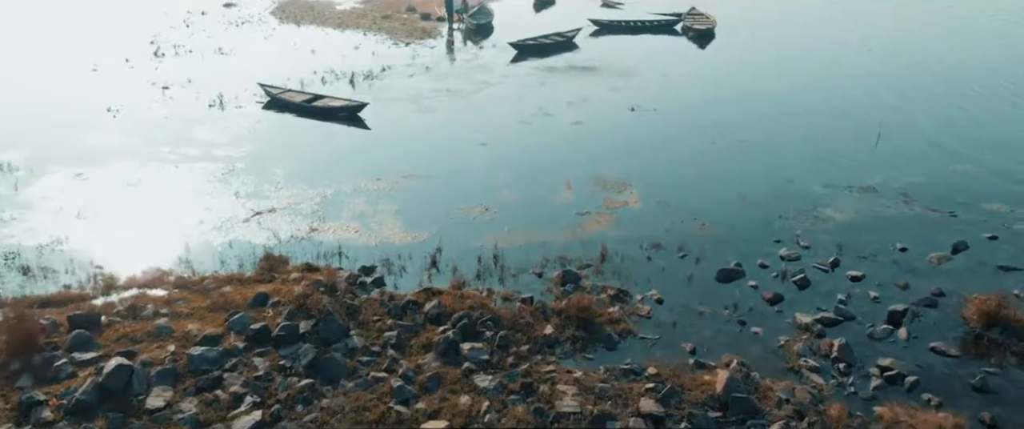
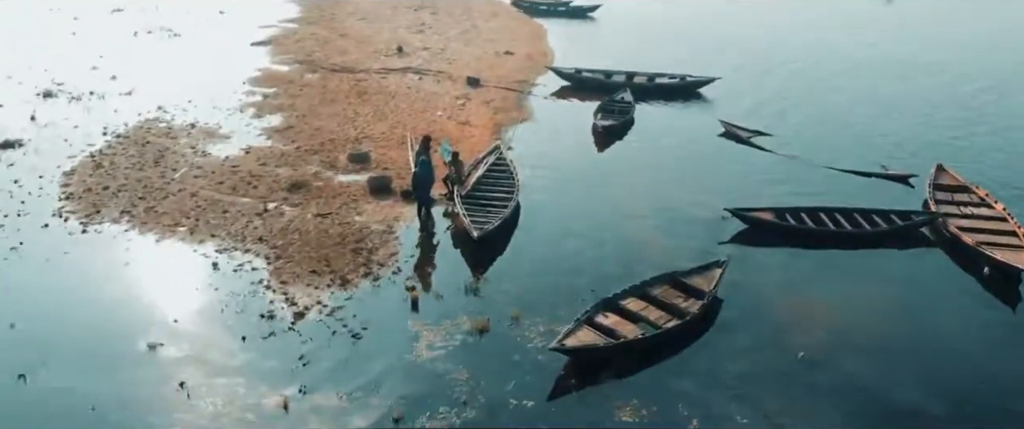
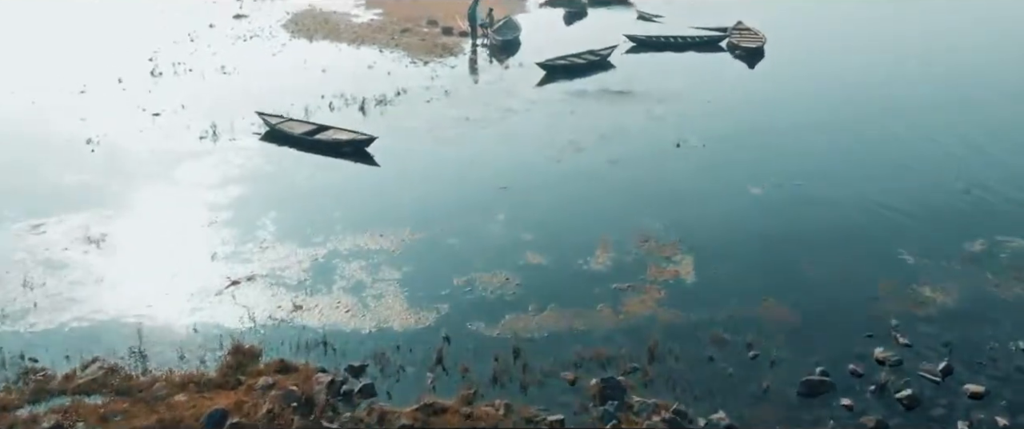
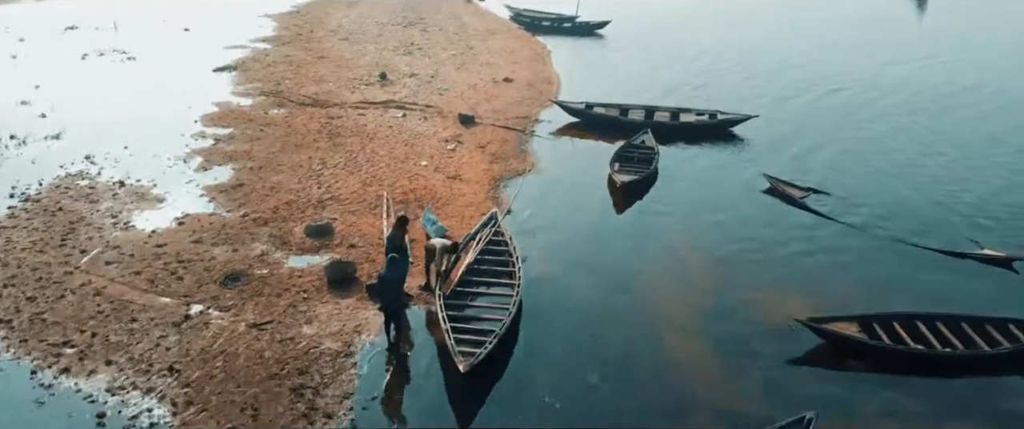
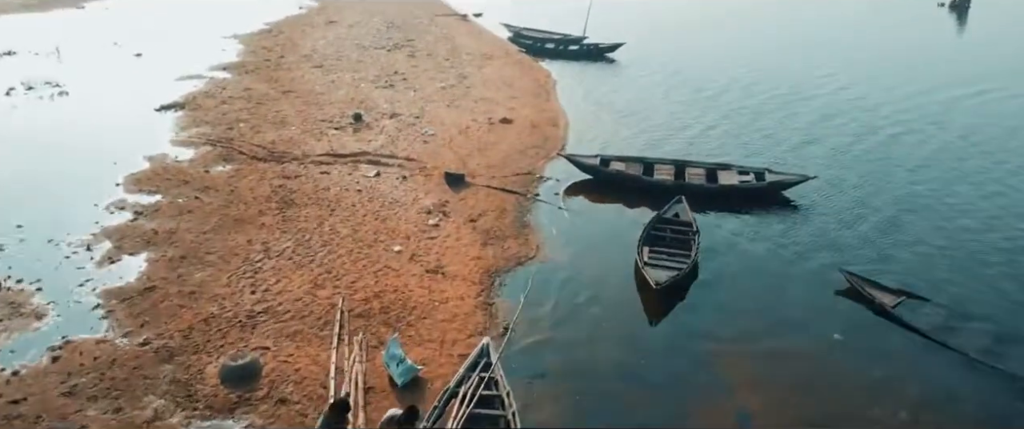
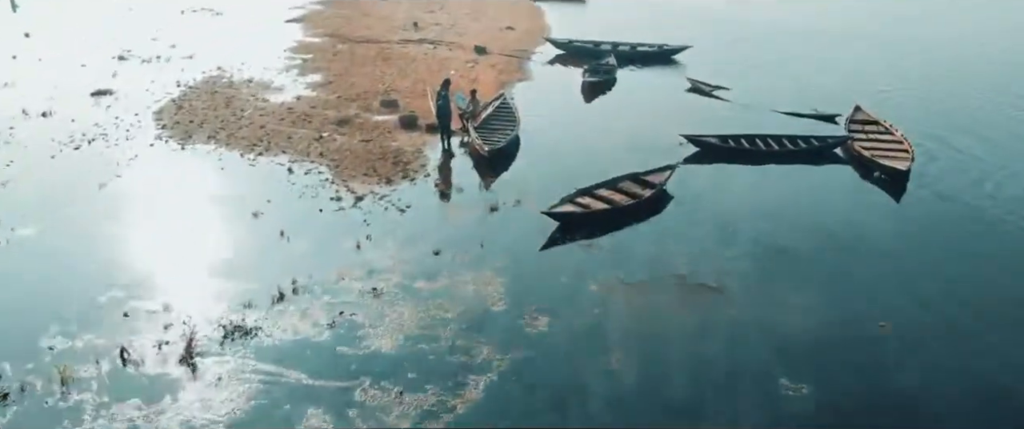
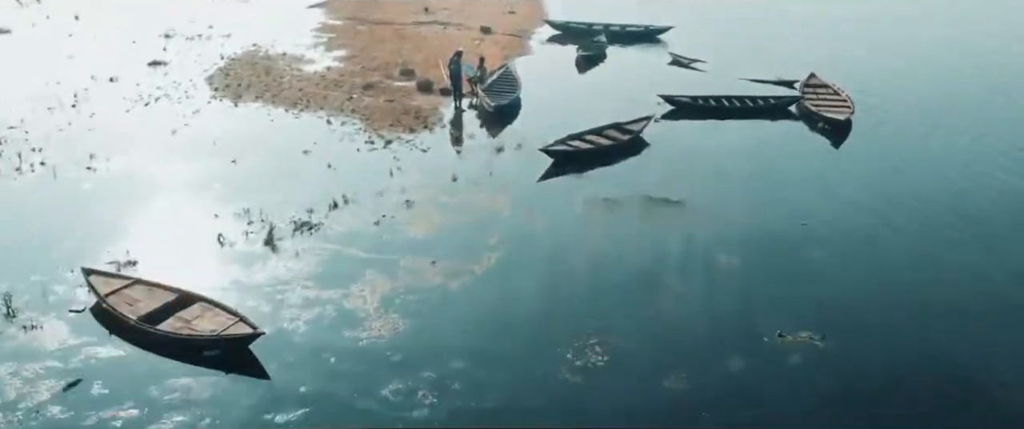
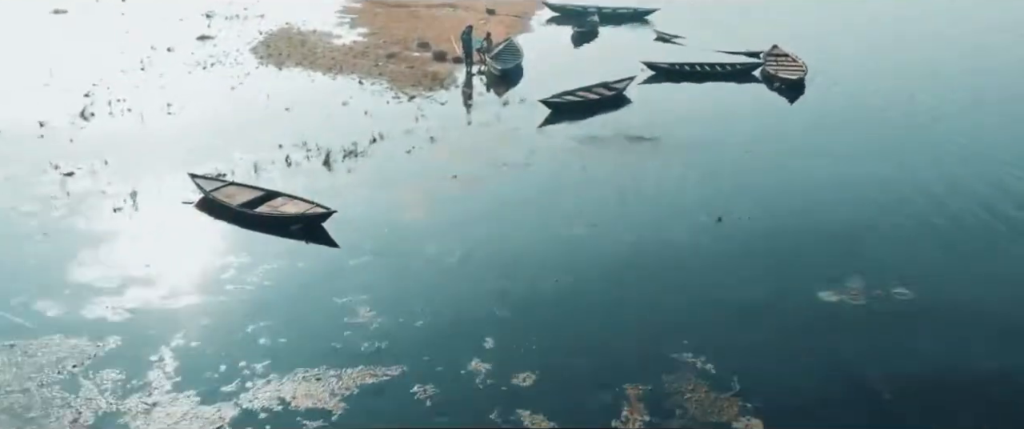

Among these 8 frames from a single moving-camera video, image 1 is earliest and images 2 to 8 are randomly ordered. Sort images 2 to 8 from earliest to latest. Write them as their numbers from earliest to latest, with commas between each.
3, 8, 7, 6, 2, 4, 5
